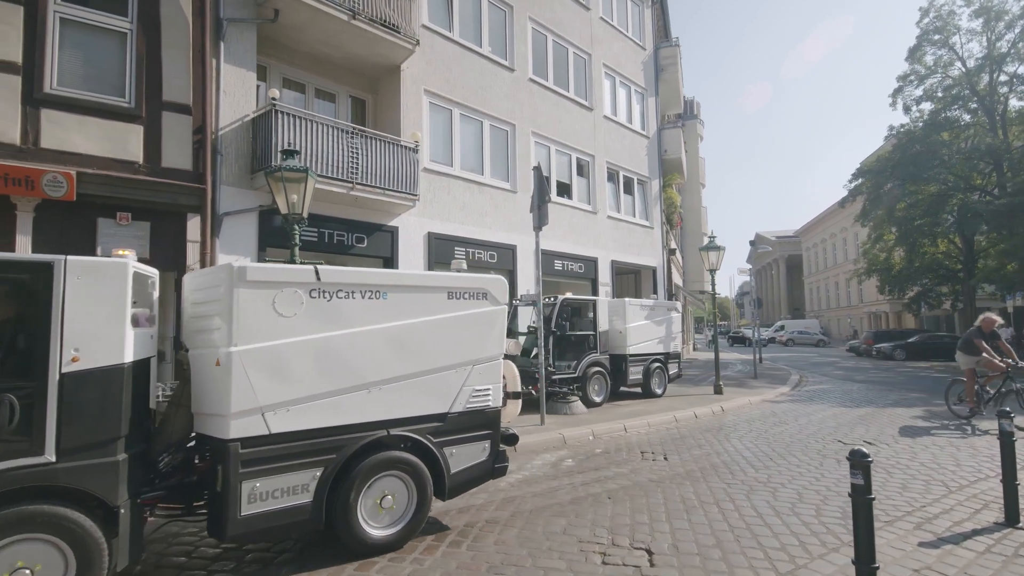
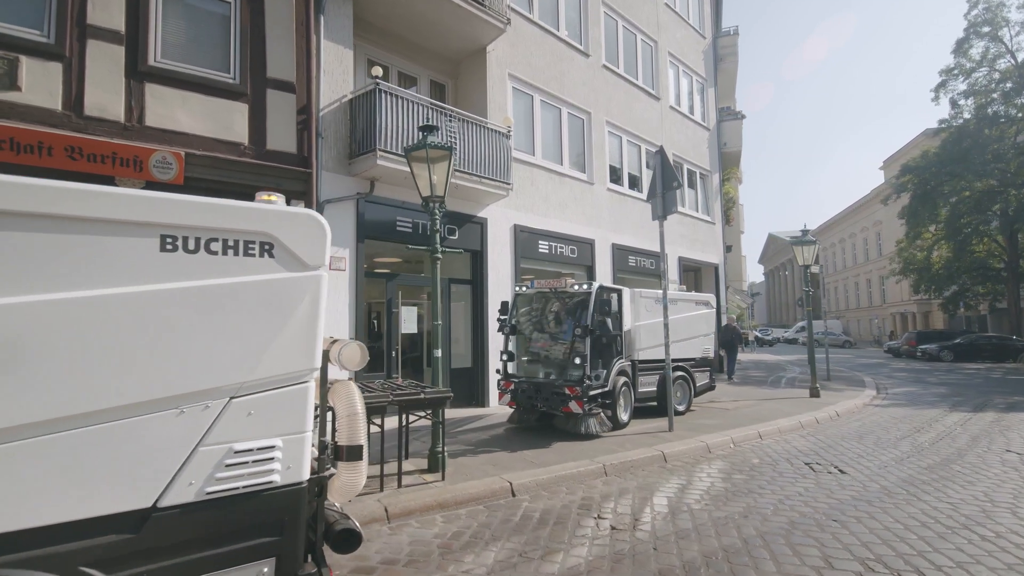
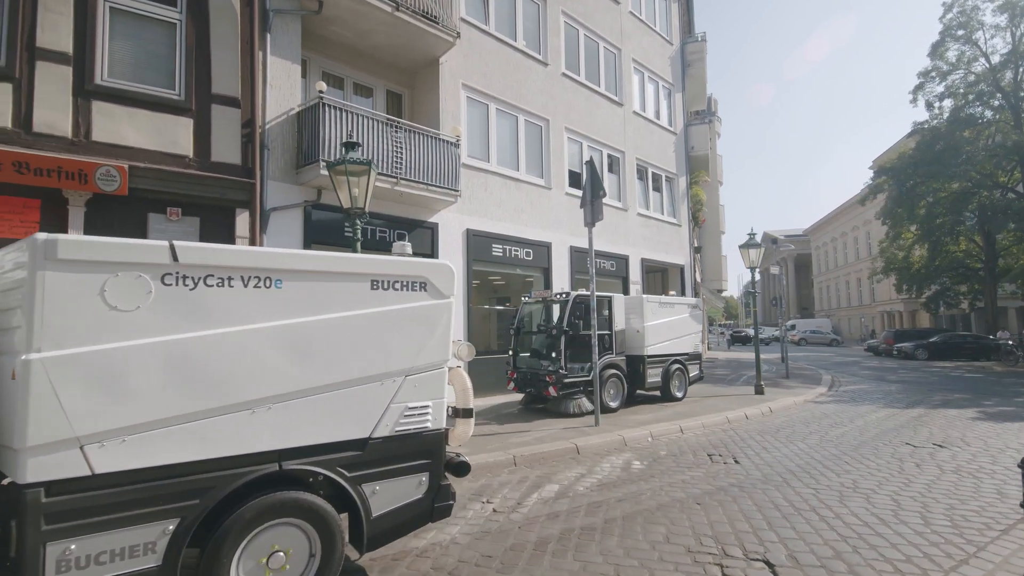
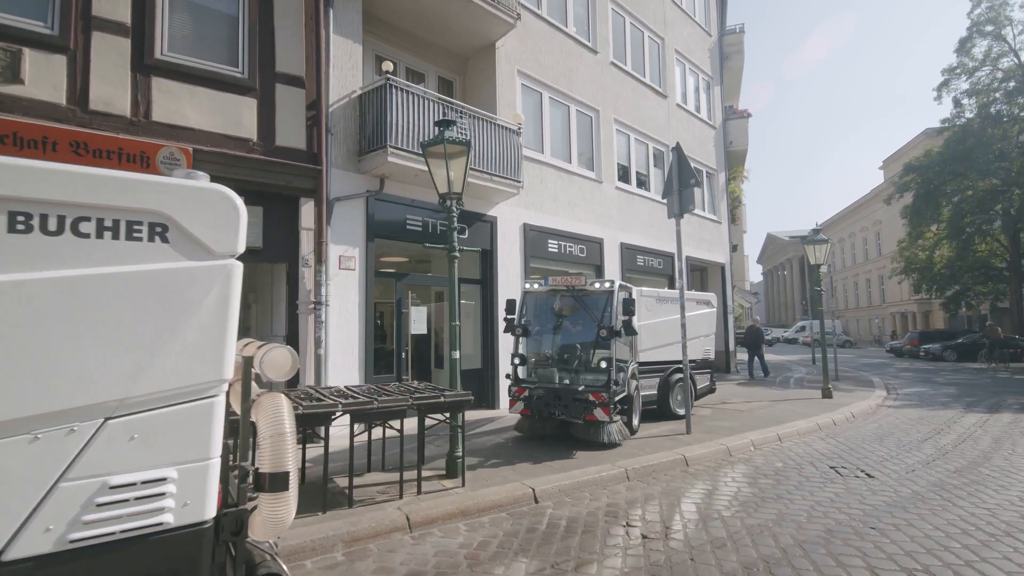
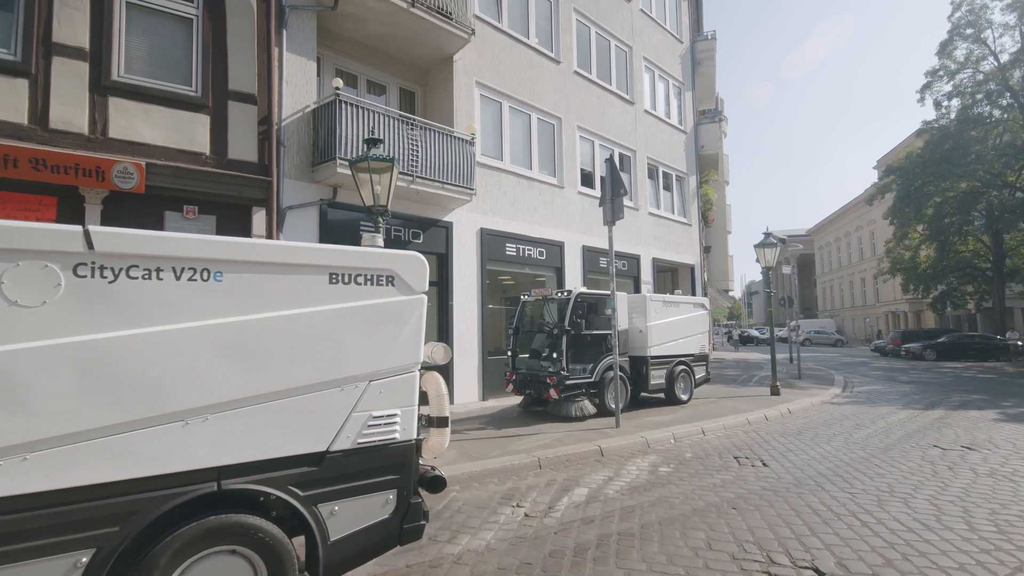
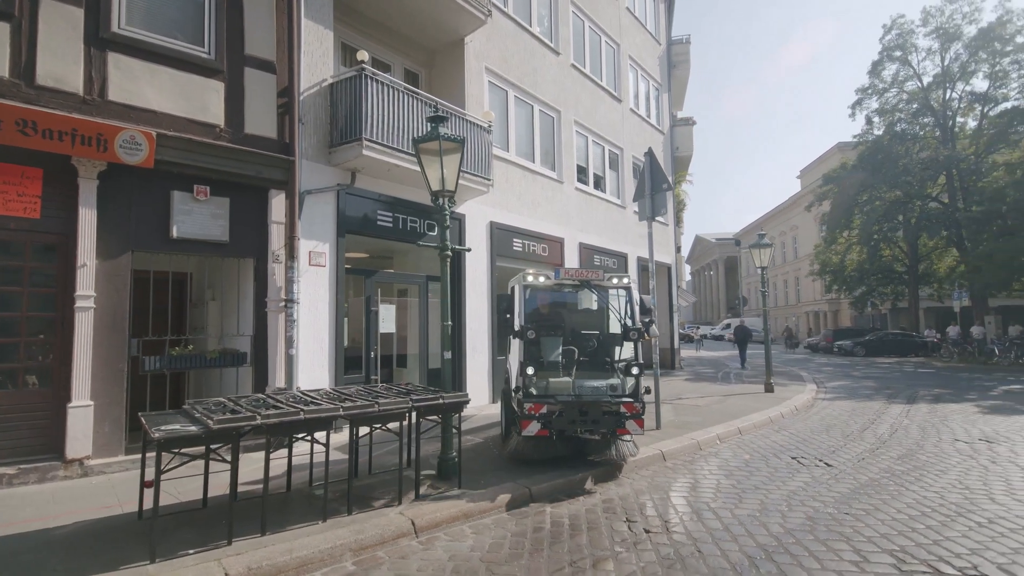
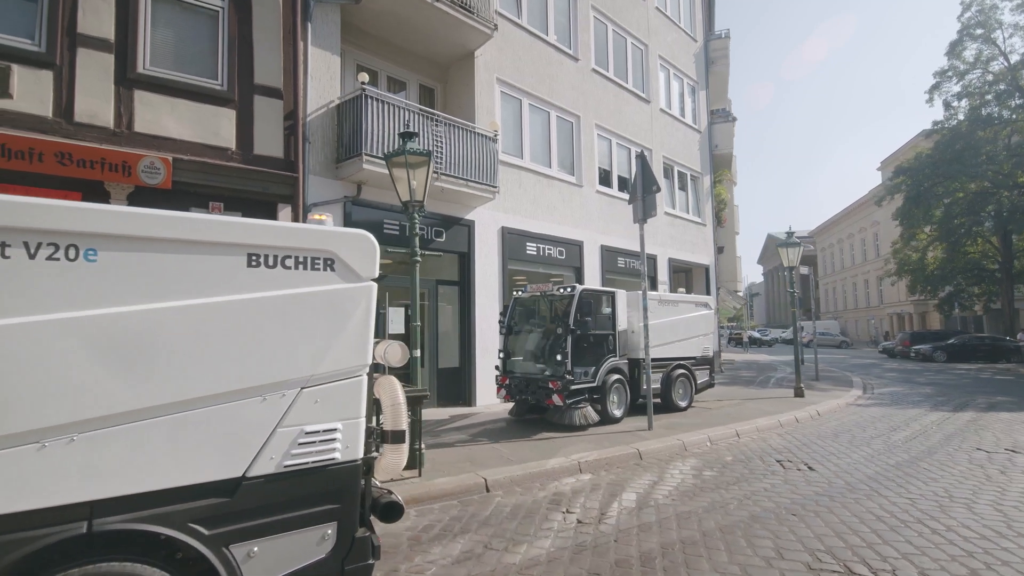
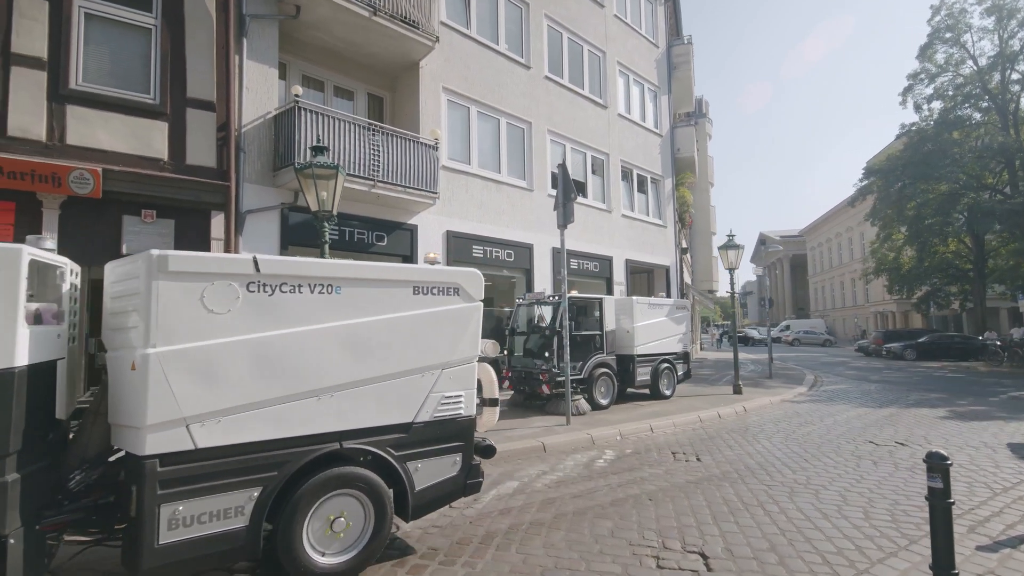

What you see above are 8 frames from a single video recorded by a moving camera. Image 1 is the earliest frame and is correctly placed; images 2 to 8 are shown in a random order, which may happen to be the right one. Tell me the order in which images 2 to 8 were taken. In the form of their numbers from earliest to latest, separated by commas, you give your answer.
8, 3, 5, 7, 2, 4, 6
